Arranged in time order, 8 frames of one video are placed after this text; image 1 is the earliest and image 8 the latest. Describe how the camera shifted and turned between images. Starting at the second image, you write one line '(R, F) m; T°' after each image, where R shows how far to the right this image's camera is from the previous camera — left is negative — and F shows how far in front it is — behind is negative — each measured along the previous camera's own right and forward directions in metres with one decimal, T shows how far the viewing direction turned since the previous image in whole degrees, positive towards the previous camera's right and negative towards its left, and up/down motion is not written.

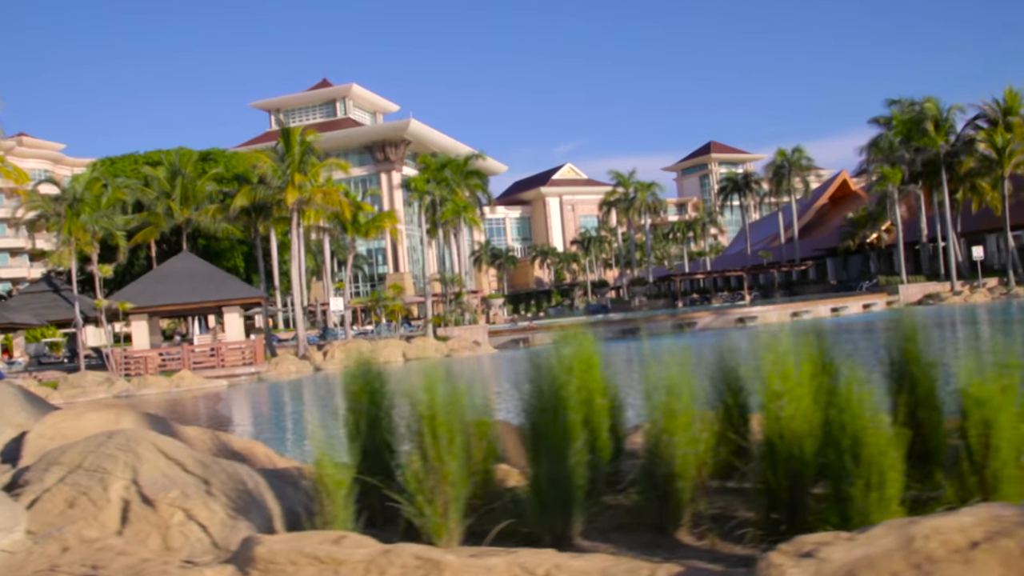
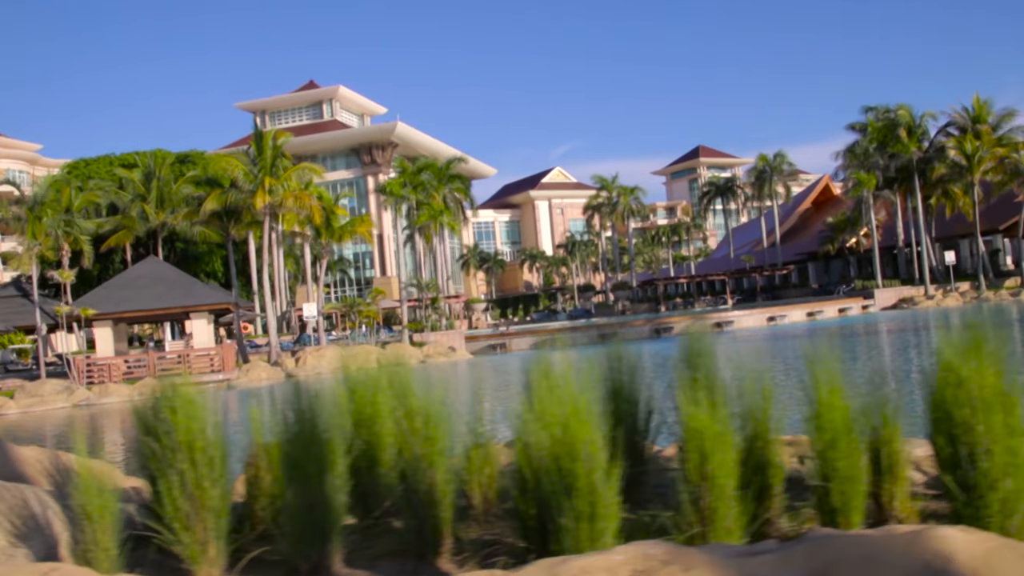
(+1.0, +0.1) m; 0°
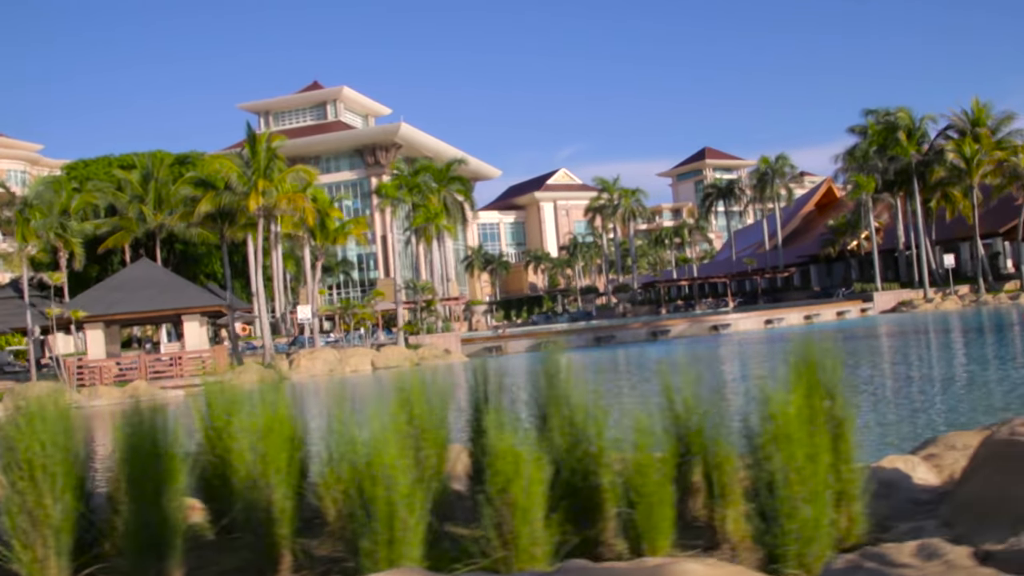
(+0.7, +0.1) m; -1°
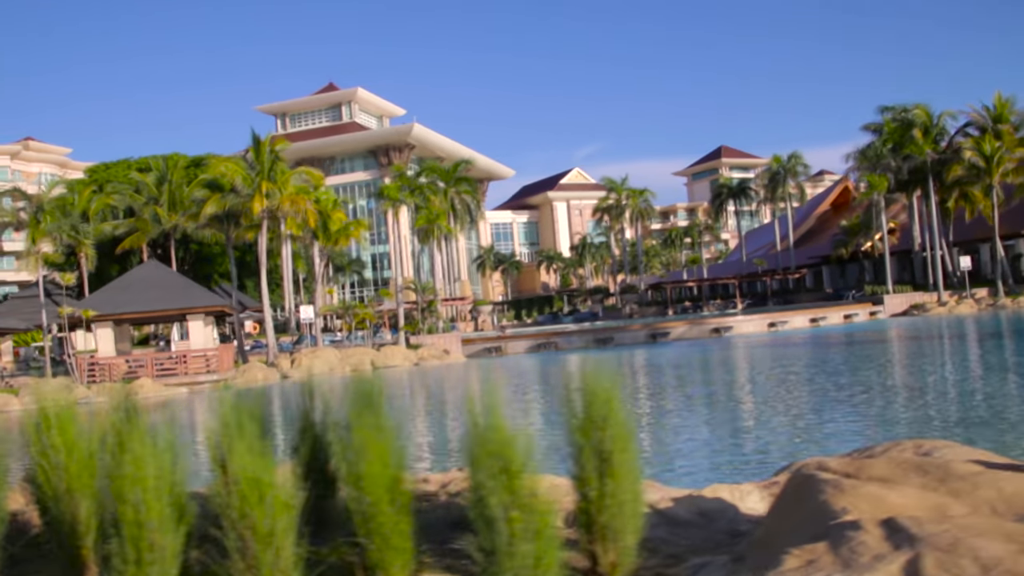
(+0.9, 0.0) m; -2°
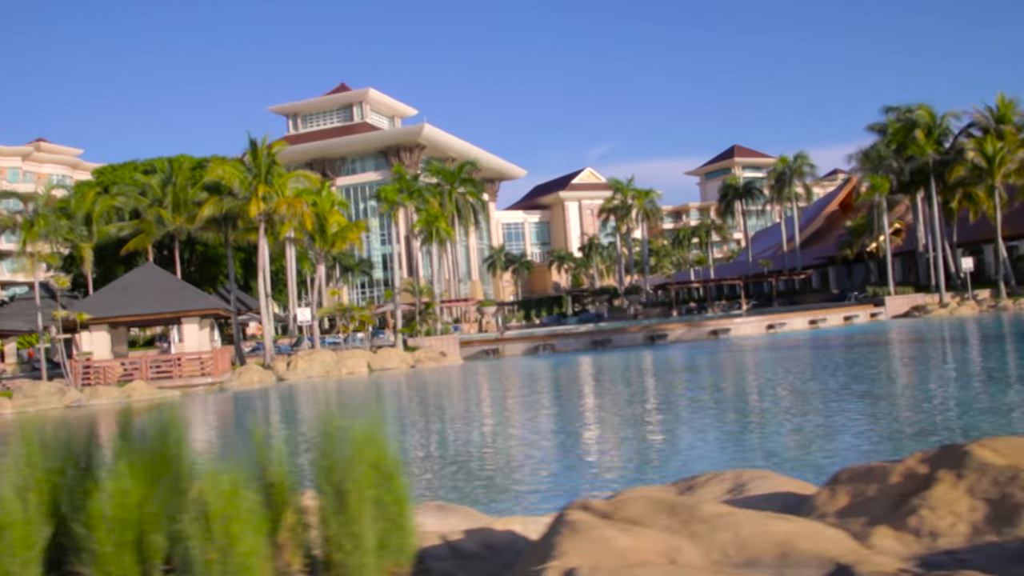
(+1.1, 0.0) m; -2°
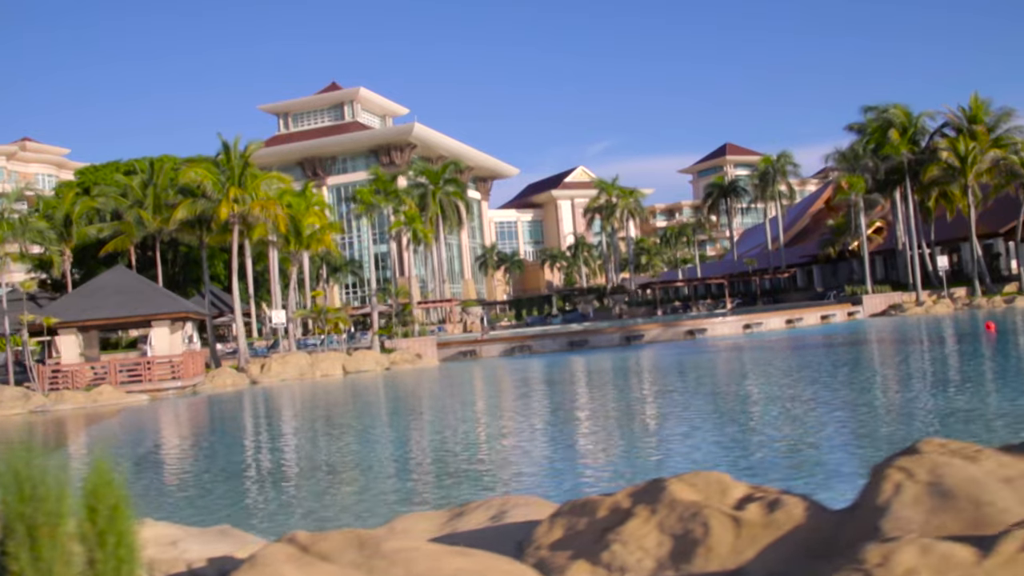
(+1.3, 0.0) m; -1°
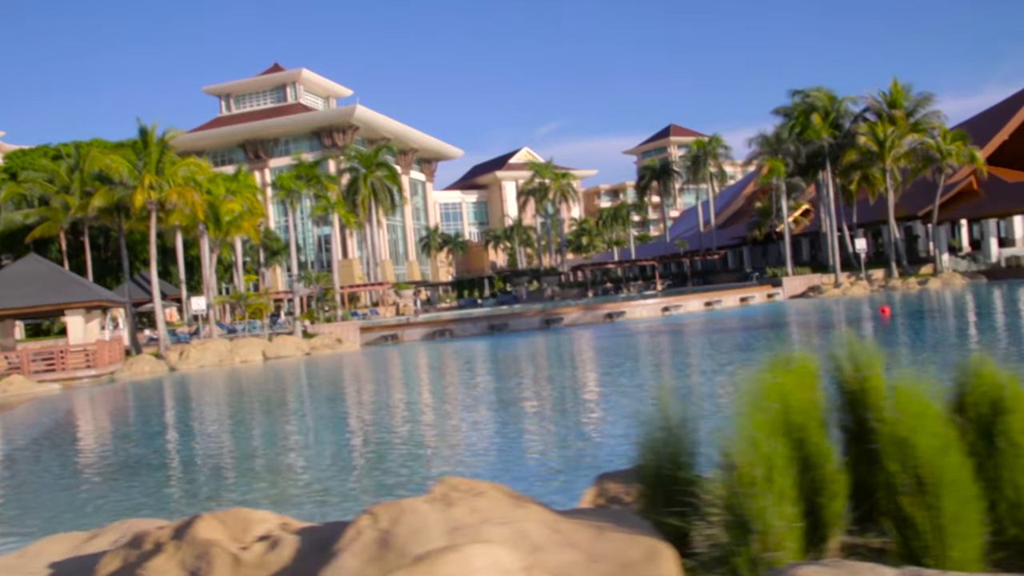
(+1.8, -0.2) m; +2°
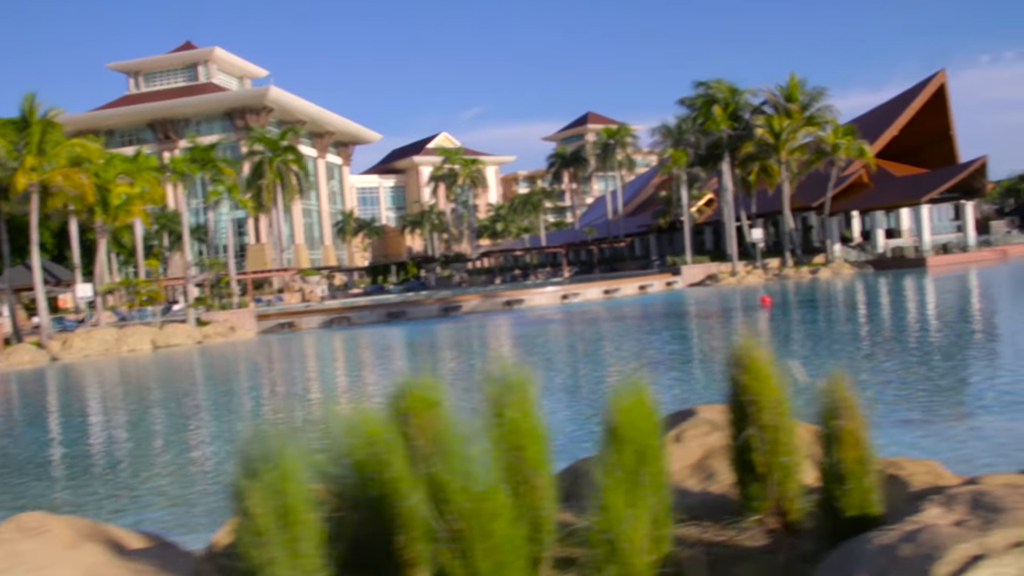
(+1.5, 0.0) m; +4°
